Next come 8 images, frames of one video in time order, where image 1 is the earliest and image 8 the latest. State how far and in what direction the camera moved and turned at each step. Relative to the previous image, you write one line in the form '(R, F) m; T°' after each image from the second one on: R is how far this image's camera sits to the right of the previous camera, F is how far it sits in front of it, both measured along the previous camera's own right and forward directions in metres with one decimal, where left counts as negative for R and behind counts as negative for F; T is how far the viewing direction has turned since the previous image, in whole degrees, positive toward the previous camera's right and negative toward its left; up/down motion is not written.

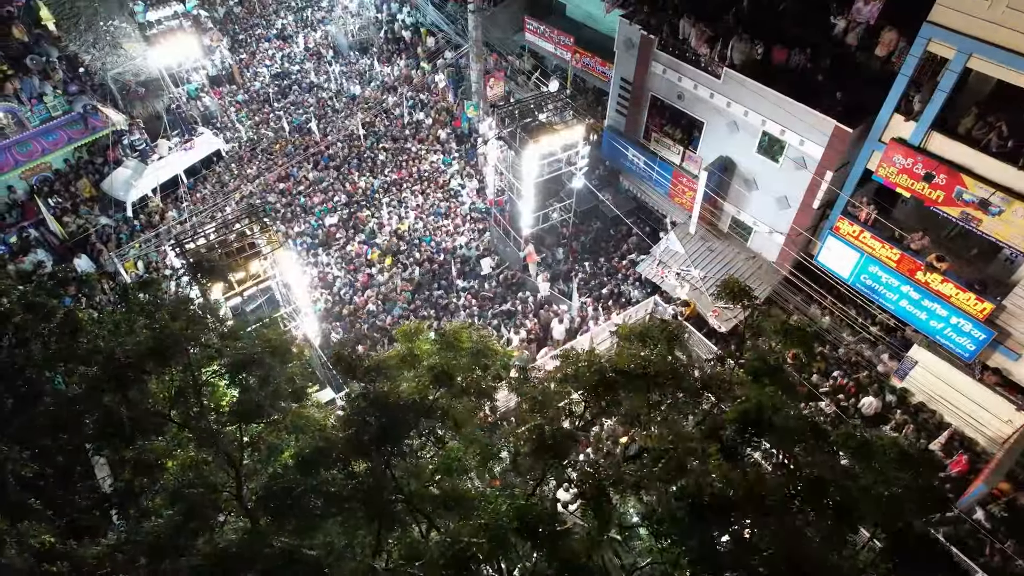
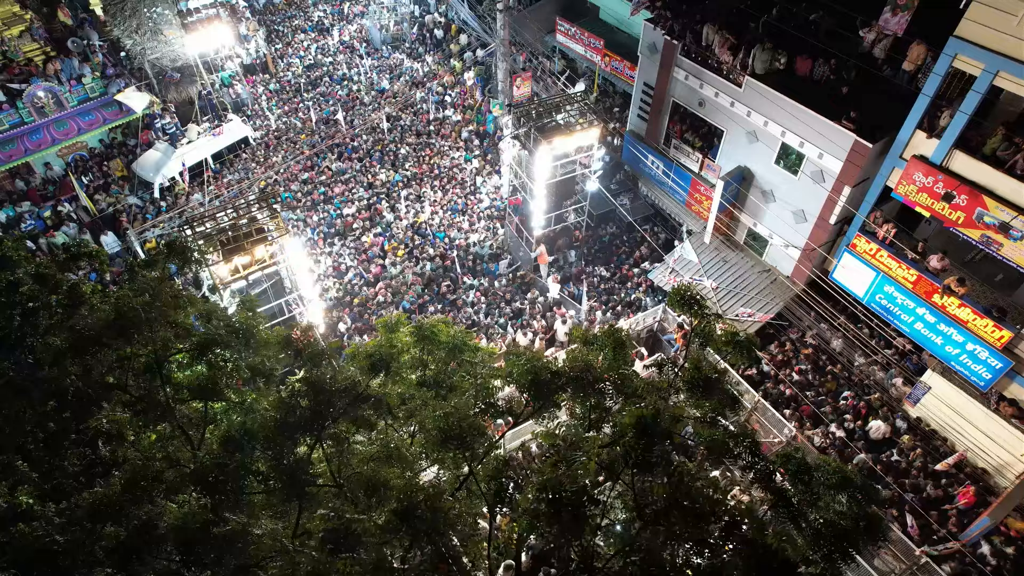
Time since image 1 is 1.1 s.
(+0.7, 0.0) m; -3°
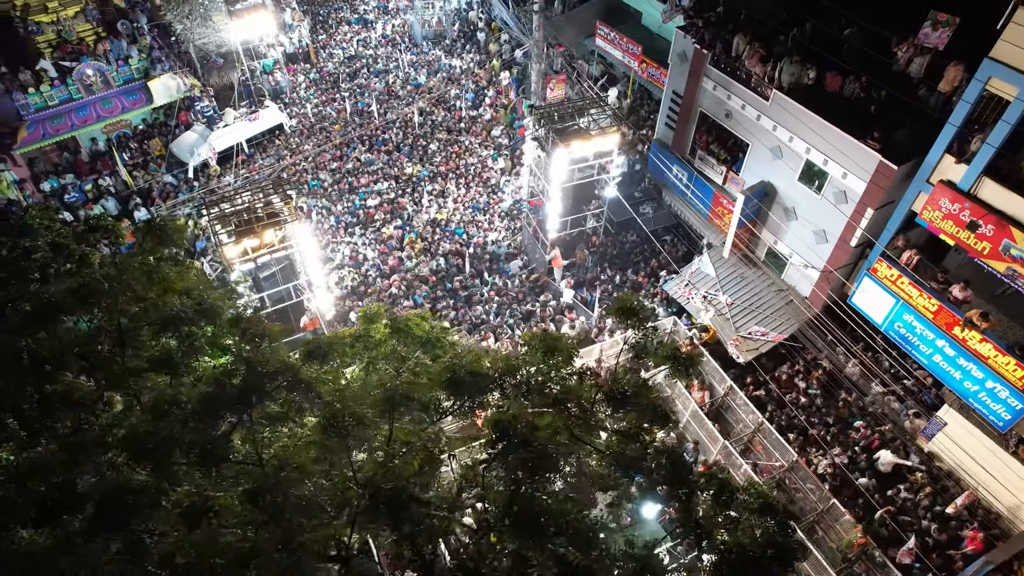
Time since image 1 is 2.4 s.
(+0.9, 0.0) m; -4°
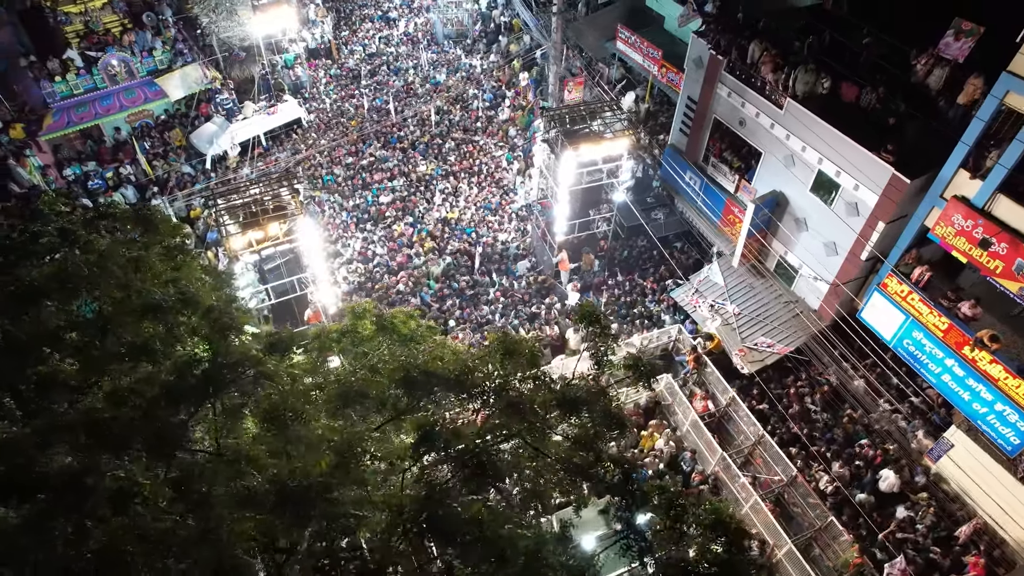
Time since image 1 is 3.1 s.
(+0.5, 0.0) m; -2°
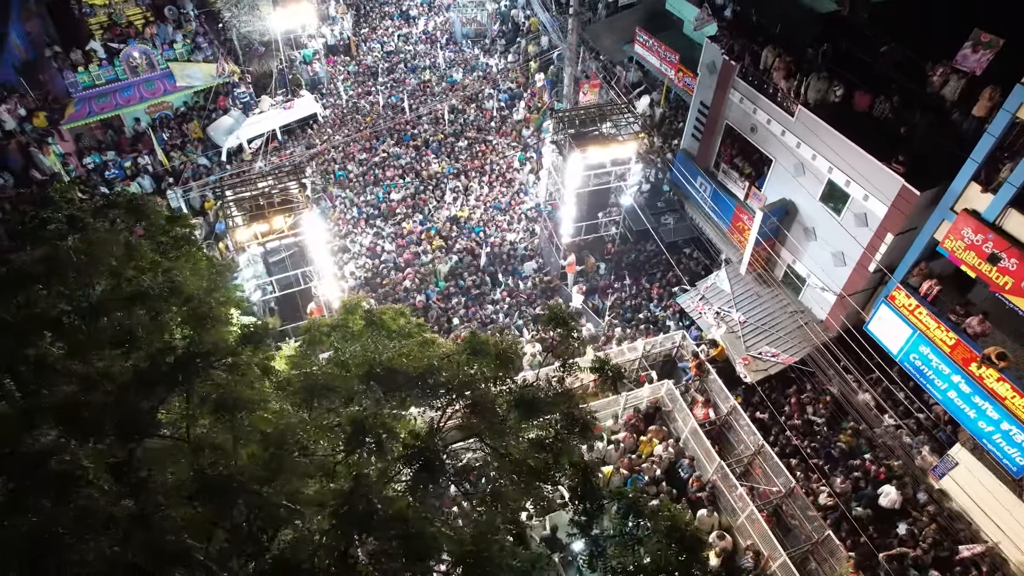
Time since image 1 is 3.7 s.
(+0.4, 0.0) m; -2°
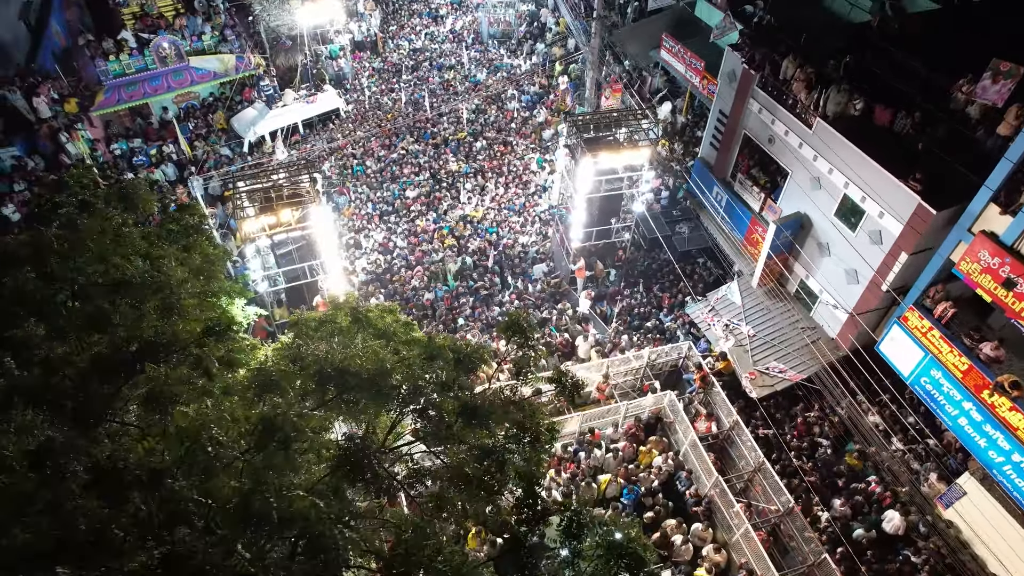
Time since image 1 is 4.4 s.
(+0.5, +0.1) m; -2°
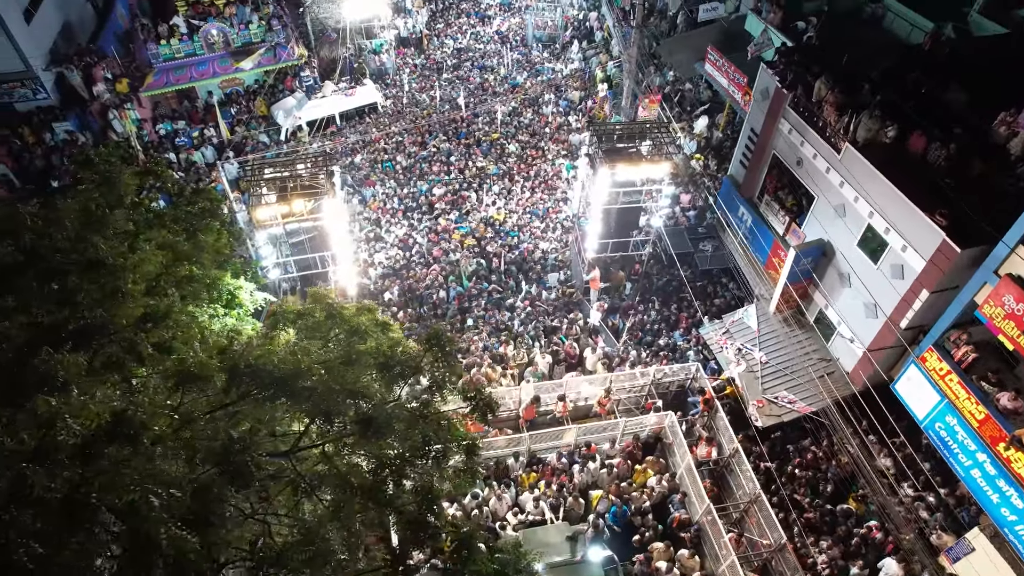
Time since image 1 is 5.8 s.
(+1.0, +0.1) m; -4°
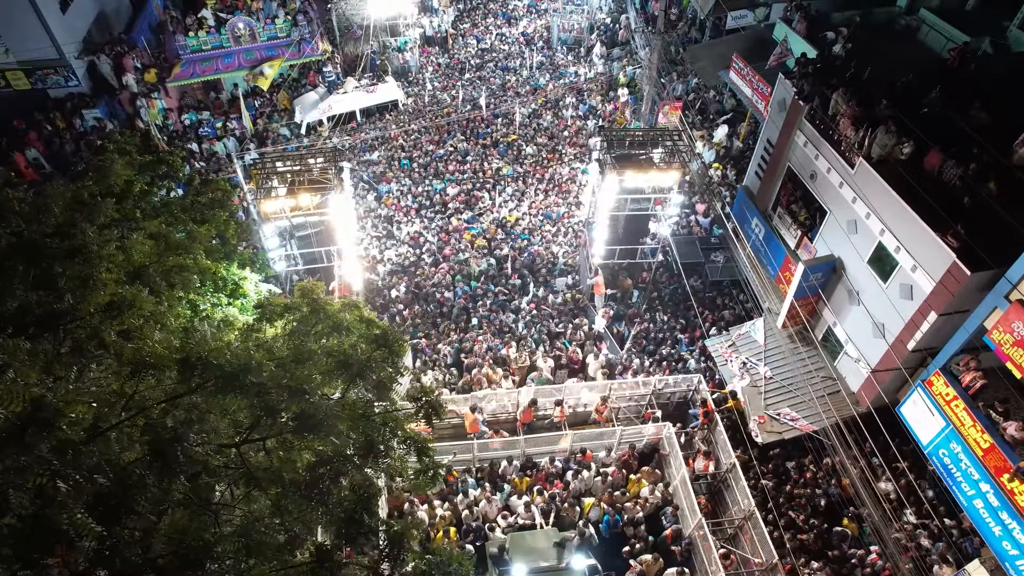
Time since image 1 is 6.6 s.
(+0.6, 0.0) m; -2°
